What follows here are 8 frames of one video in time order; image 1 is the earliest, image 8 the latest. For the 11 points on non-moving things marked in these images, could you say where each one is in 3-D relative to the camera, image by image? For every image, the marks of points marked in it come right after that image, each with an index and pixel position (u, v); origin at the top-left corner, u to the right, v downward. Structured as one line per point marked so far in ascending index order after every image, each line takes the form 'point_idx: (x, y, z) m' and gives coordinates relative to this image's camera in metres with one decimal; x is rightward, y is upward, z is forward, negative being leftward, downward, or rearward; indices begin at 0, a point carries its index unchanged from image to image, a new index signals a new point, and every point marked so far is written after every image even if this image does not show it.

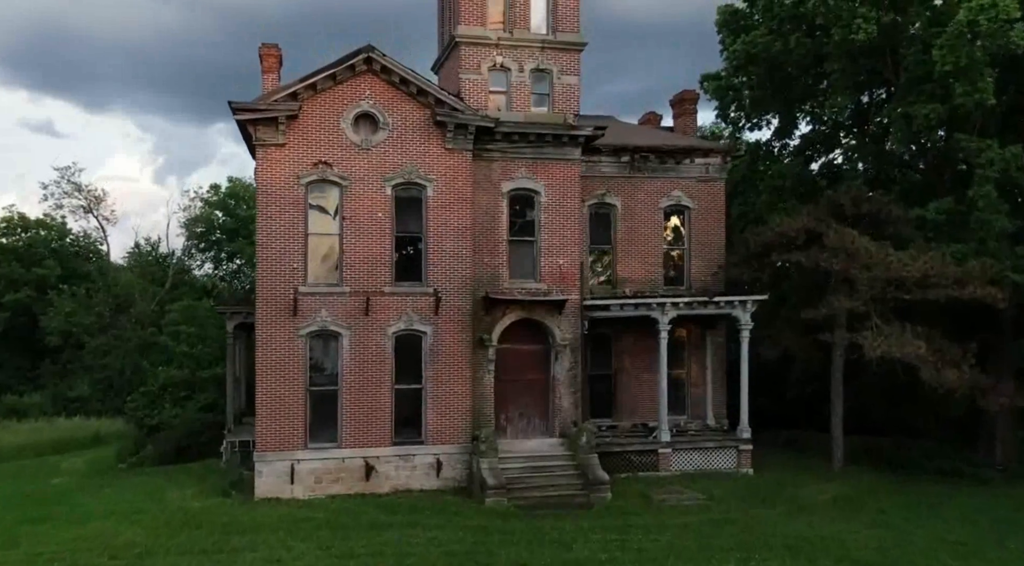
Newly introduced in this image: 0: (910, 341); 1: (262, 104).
0: (+8.7, -1.3, +20.0) m
1: (-5.3, +3.8, +19.7) m
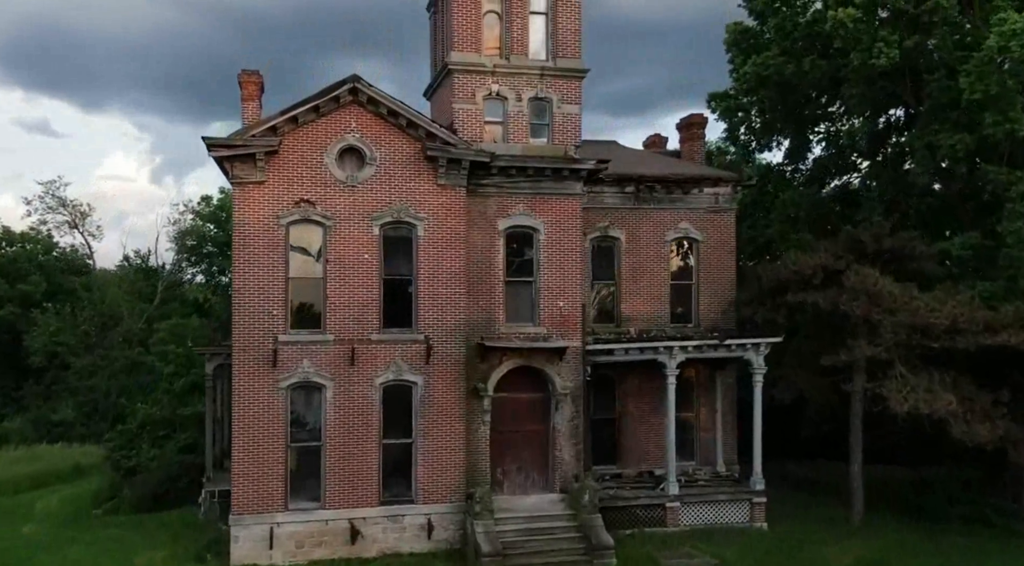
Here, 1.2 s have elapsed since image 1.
0: (+8.7, -2.3, +18.5) m
1: (-5.4, +2.8, +18.2) m
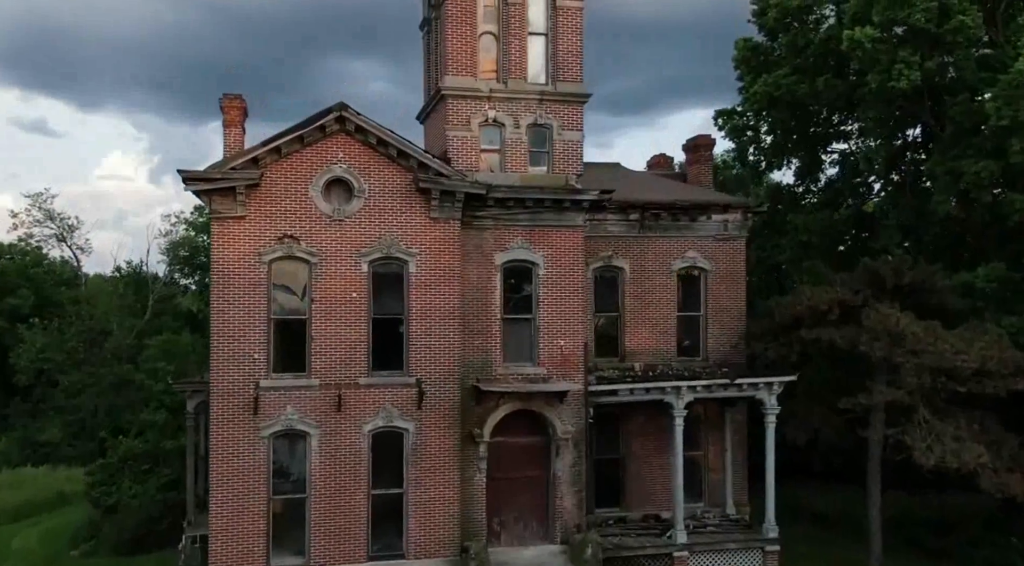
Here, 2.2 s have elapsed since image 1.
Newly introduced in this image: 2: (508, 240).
0: (+8.6, -3.1, +17.3) m
1: (-5.5, +2.0, +17.0) m
2: (-0.1, +0.9, +19.1) m
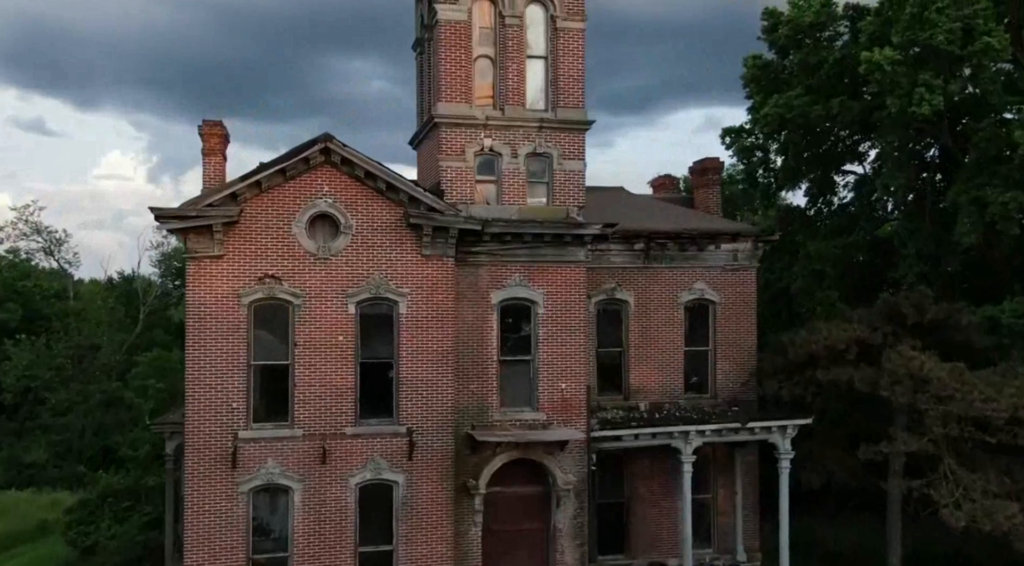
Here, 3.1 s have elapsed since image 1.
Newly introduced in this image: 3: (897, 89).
0: (+8.6, -3.8, +16.2) m
1: (-5.5, +1.3, +15.8) m
2: (-0.1, +0.1, +17.9) m
3: (+8.2, +4.1, +19.5) m
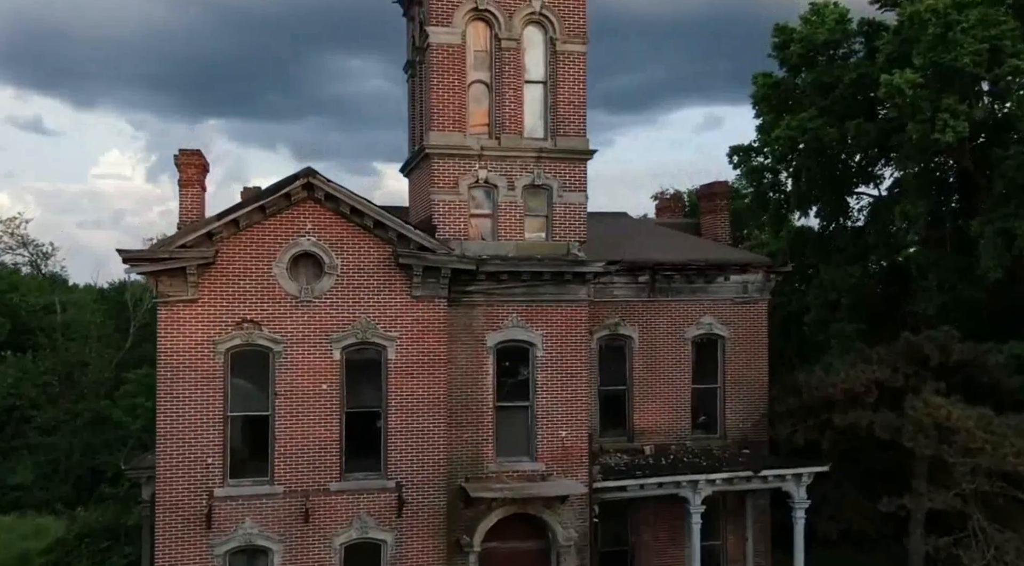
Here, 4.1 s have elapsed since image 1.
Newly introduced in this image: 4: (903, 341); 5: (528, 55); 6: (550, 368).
0: (+8.5, -4.6, +15.0) m
1: (-5.6, +0.5, +14.7) m
2: (-0.2, -0.6, +16.8) m
3: (+8.1, +3.4, +18.3) m
4: (+7.7, -1.1, +18.0) m
5: (+0.3, +4.3, +17.0) m
6: (+0.7, -1.6, +17.0) m
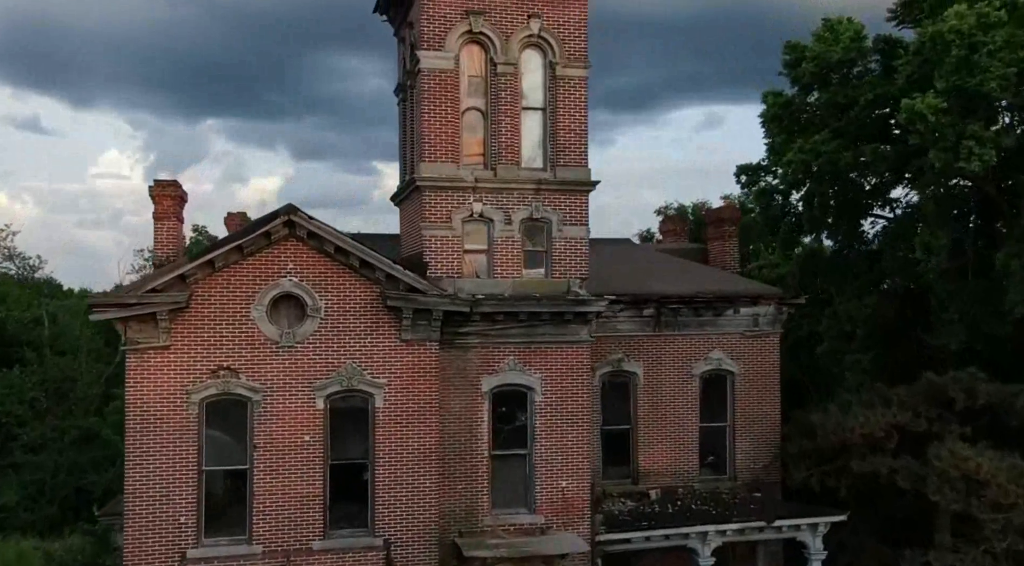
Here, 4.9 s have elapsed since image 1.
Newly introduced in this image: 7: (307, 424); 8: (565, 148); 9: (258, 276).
0: (+8.4, -5.3, +13.9) m
1: (-5.6, -0.2, +13.6) m
2: (-0.2, -1.3, +15.7) m
3: (+8.1, +2.7, +17.2) m
4: (+7.6, -1.8, +16.9) m
5: (+0.2, +3.6, +16.0) m
6: (+0.7, -2.3, +15.9) m
7: (-3.3, -2.2, +14.6) m
8: (+0.9, +2.4, +15.9) m
9: (-4.0, +0.1, +14.4) m
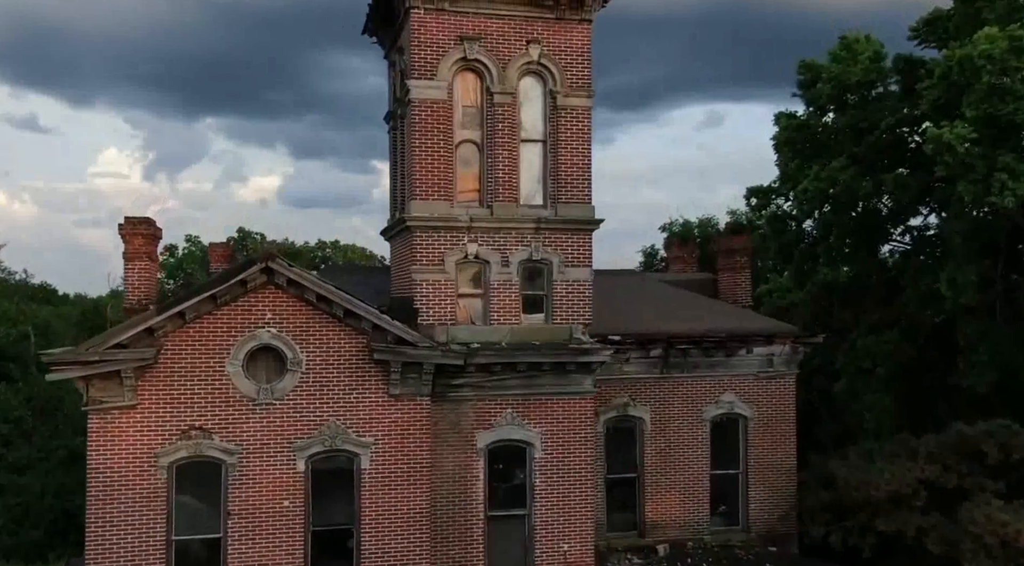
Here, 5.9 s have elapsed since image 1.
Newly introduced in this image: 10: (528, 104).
0: (+8.4, -6.1, +12.8) m
1: (-5.7, -1.0, +12.4) m
2: (-0.3, -2.1, +14.5) m
3: (+8.1, +1.9, +16.0) m
4: (+7.6, -2.6, +15.7) m
5: (+0.2, +2.8, +14.8) m
6: (+0.6, -3.0, +14.8) m
7: (-3.3, -3.0, +13.4) m
8: (+0.9, +1.6, +14.7) m
9: (-4.0, -0.6, +13.2) m
10: (+0.3, +2.9, +14.8) m
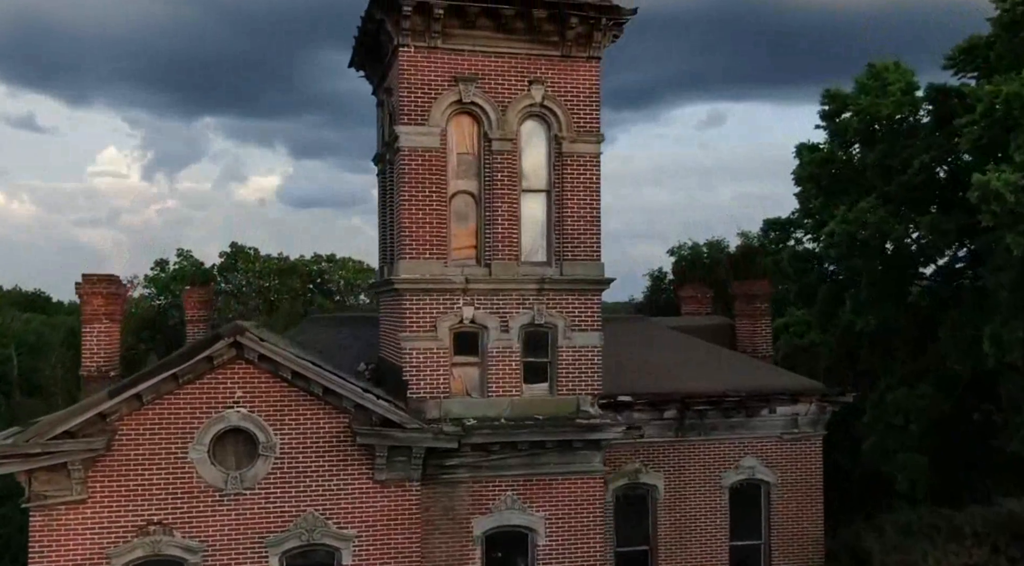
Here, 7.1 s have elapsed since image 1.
0: (+8.4, -7.0, +11.2) m
1: (-5.7, -1.9, +10.9) m
2: (-0.3, -3.1, +13.0) m
3: (+8.1, +1.0, +14.5) m
4: (+7.6, -3.6, +14.2) m
5: (+0.2, +1.8, +13.2) m
6: (+0.6, -4.0, +13.2) m
7: (-3.3, -4.0, +11.9) m
8: (+0.9, +0.6, +13.2) m
9: (-4.0, -1.6, +11.7) m
10: (+0.3, +1.9, +13.2) m
